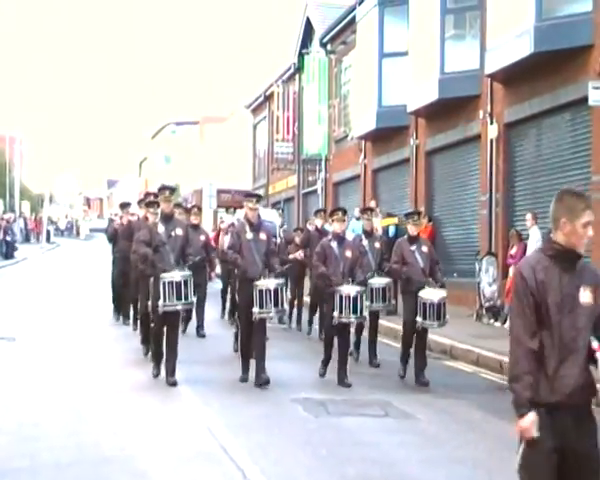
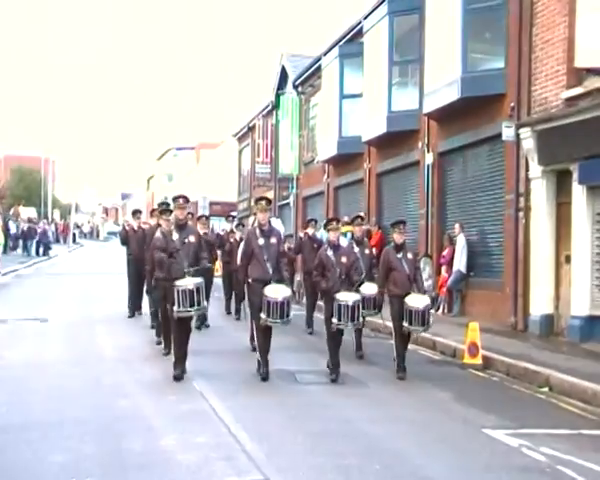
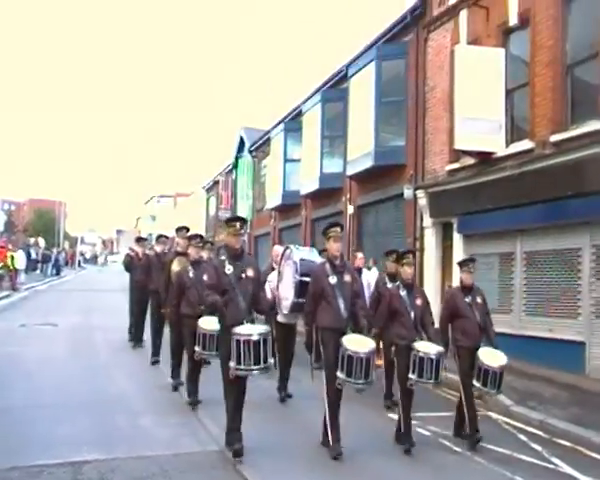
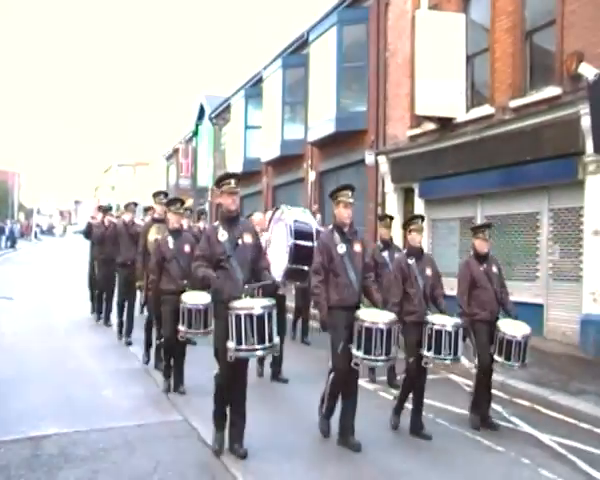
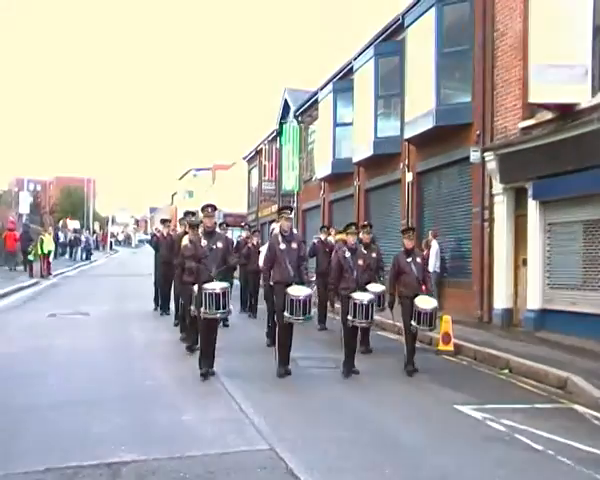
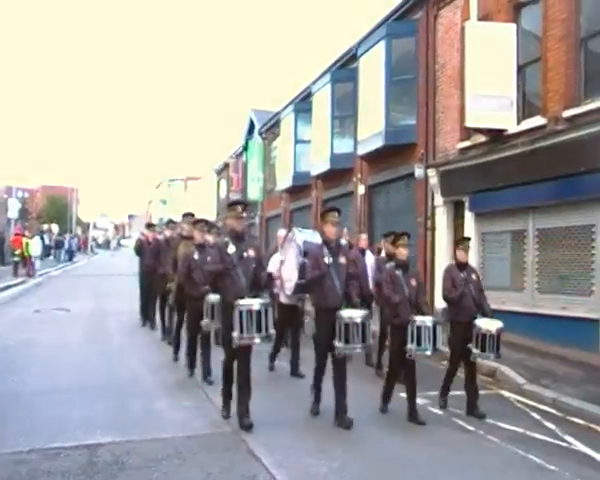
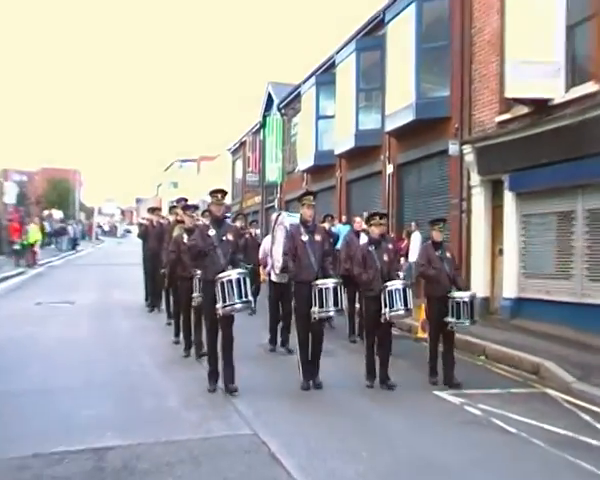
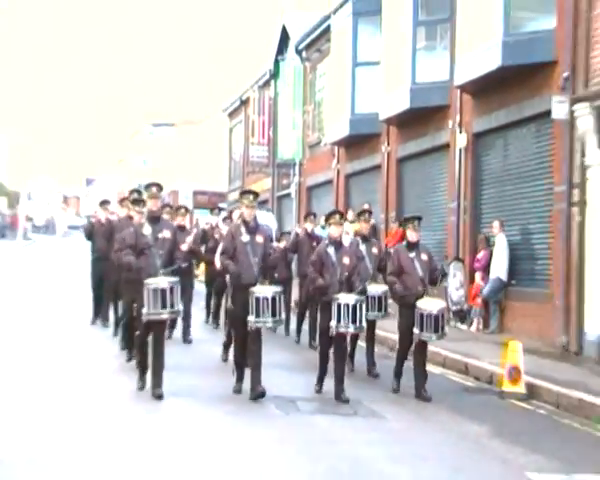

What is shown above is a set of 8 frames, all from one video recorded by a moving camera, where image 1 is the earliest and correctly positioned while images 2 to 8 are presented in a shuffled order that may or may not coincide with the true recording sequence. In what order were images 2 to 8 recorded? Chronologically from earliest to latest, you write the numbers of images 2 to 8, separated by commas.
8, 2, 5, 7, 6, 3, 4
